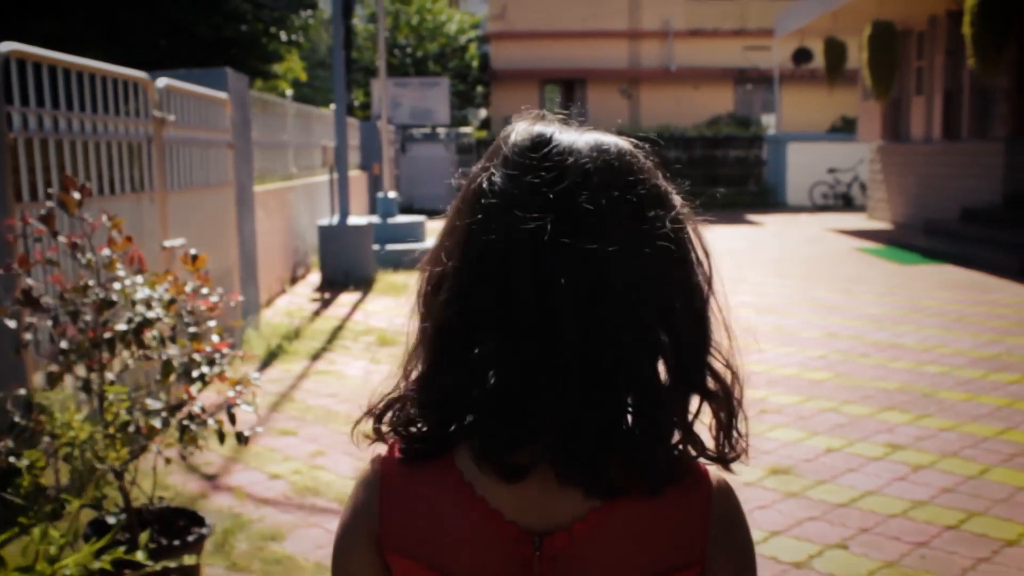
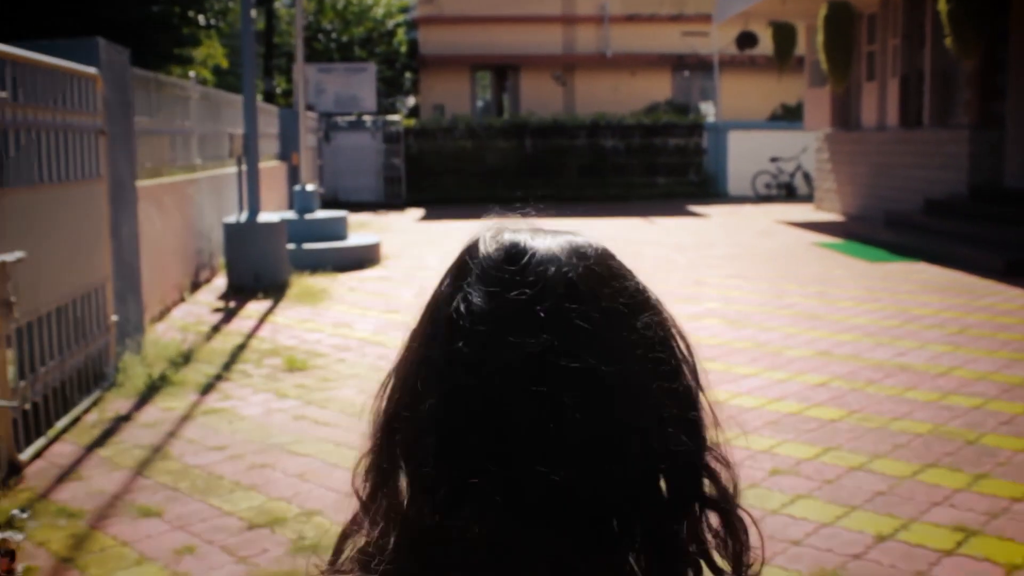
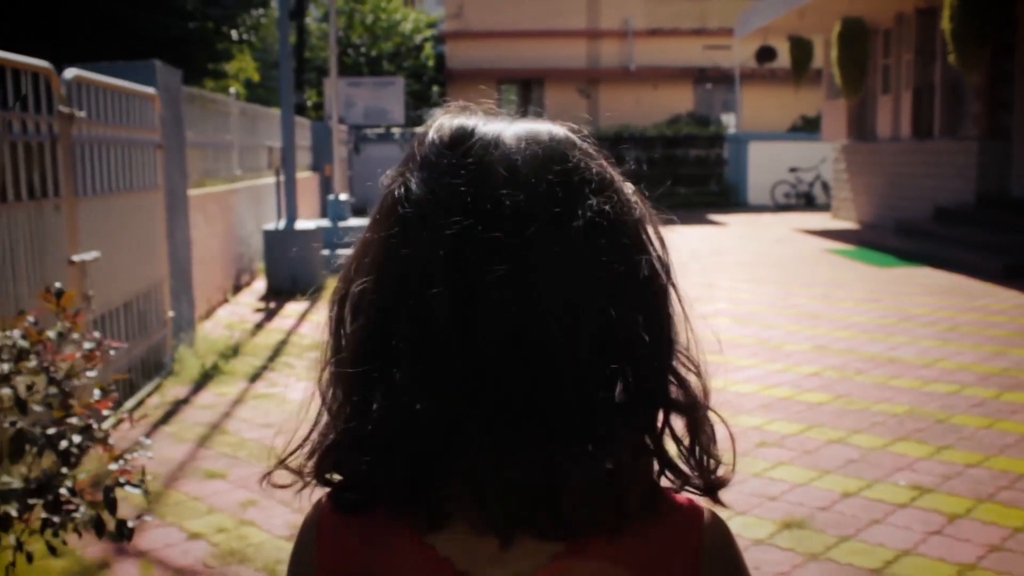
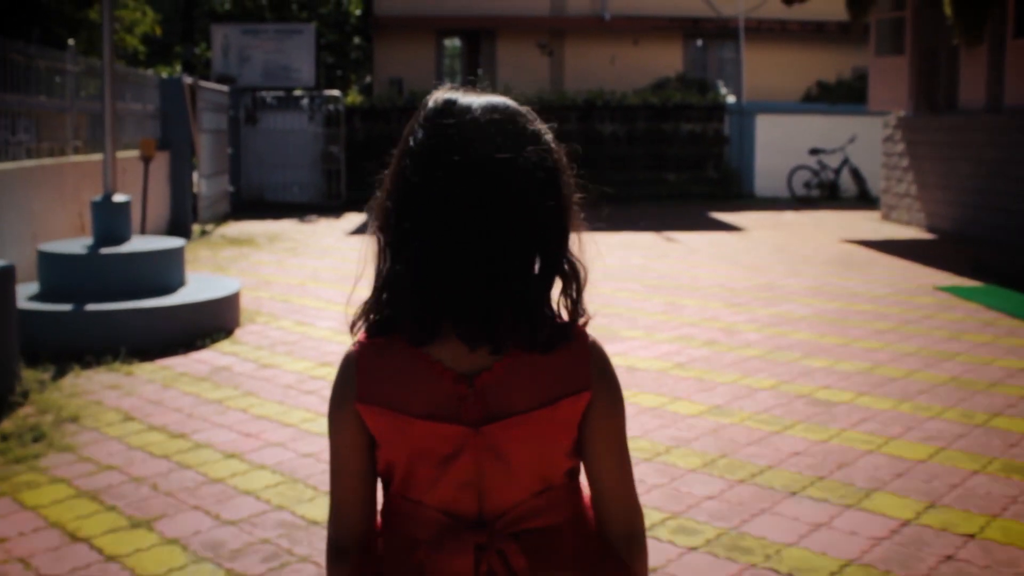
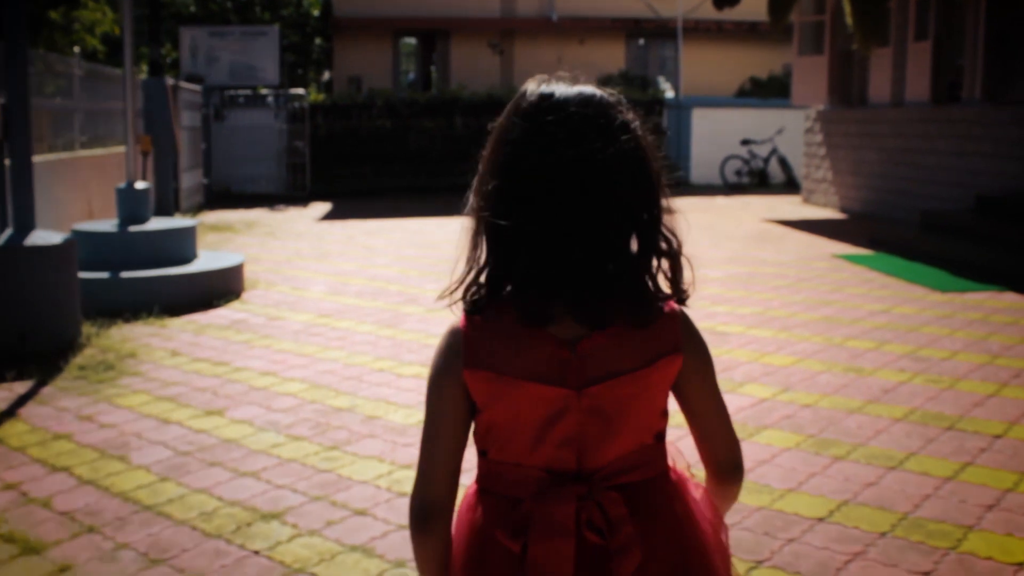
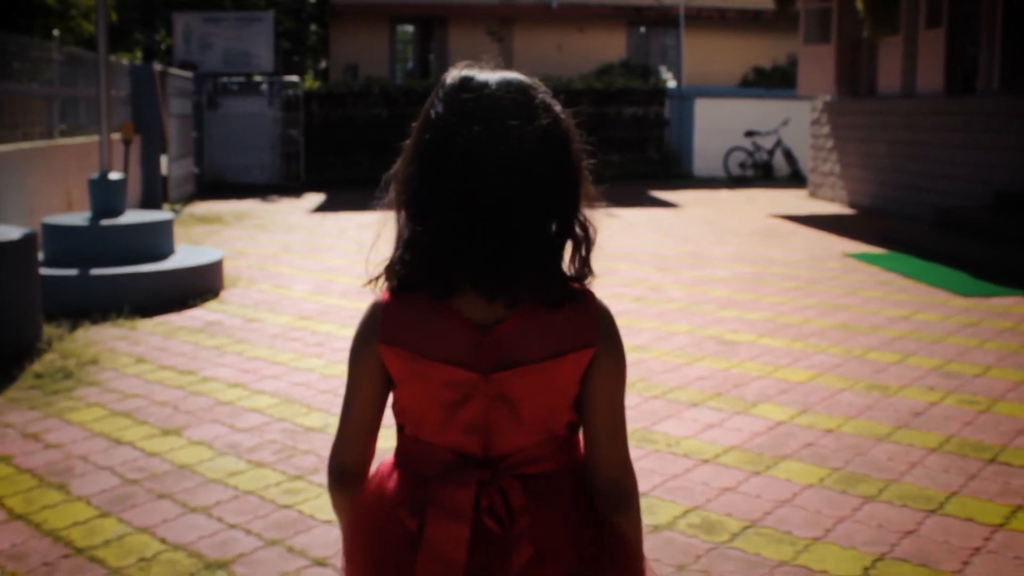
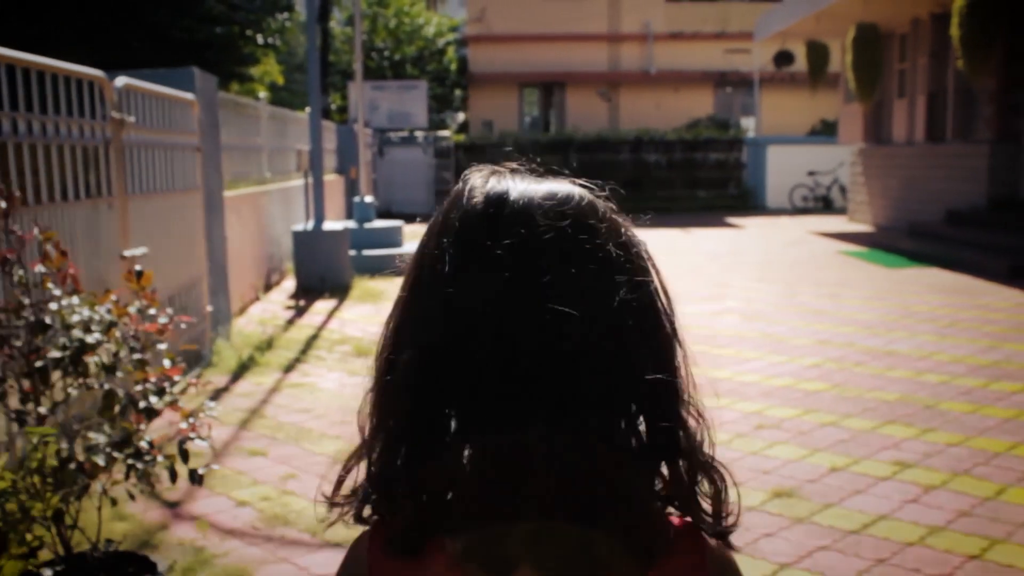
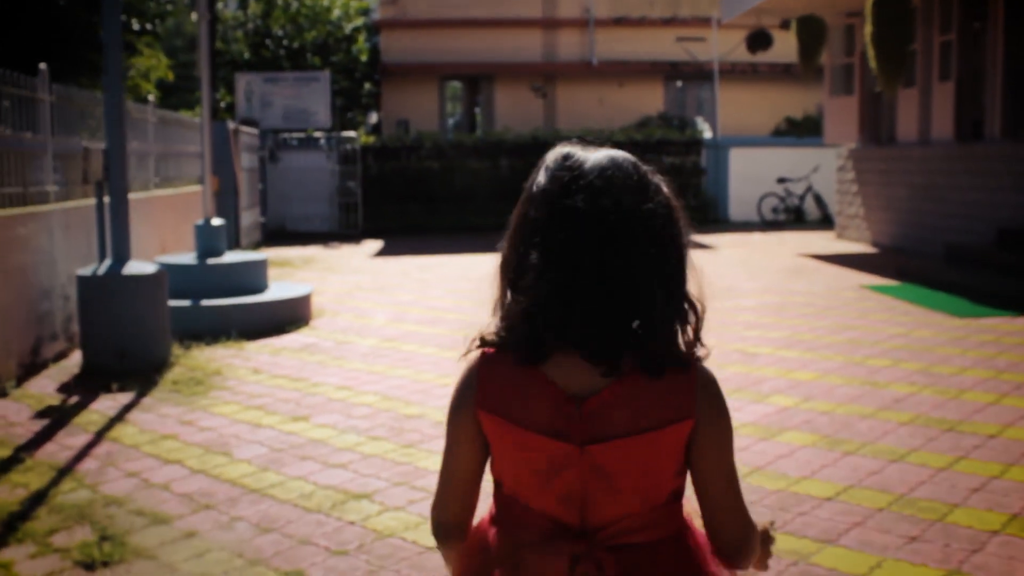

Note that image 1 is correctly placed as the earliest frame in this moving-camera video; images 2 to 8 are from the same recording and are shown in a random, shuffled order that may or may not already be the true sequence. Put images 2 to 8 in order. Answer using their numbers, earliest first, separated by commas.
7, 3, 2, 8, 5, 6, 4
